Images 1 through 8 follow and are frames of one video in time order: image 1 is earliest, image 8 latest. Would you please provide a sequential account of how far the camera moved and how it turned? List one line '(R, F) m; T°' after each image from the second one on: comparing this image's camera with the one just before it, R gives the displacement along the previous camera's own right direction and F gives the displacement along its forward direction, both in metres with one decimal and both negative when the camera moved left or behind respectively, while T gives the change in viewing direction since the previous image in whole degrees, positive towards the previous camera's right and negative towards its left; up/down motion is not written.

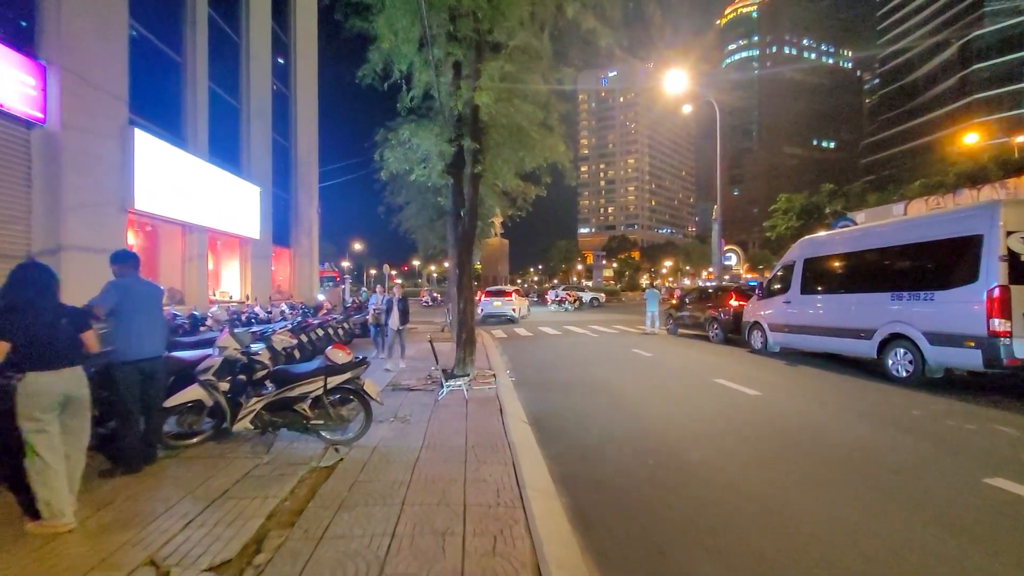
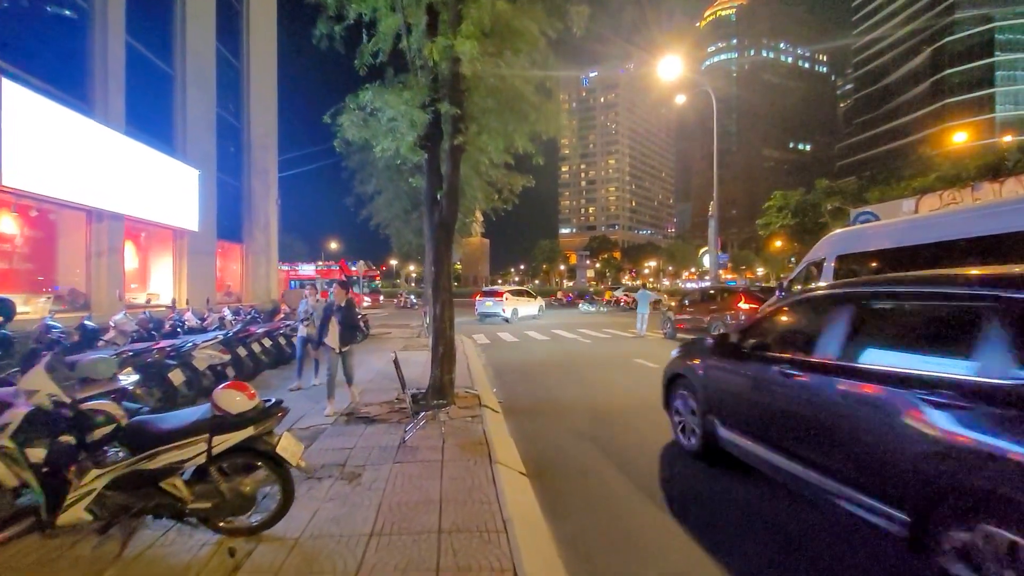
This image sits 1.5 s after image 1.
(-0.2, +2.3) m; +2°
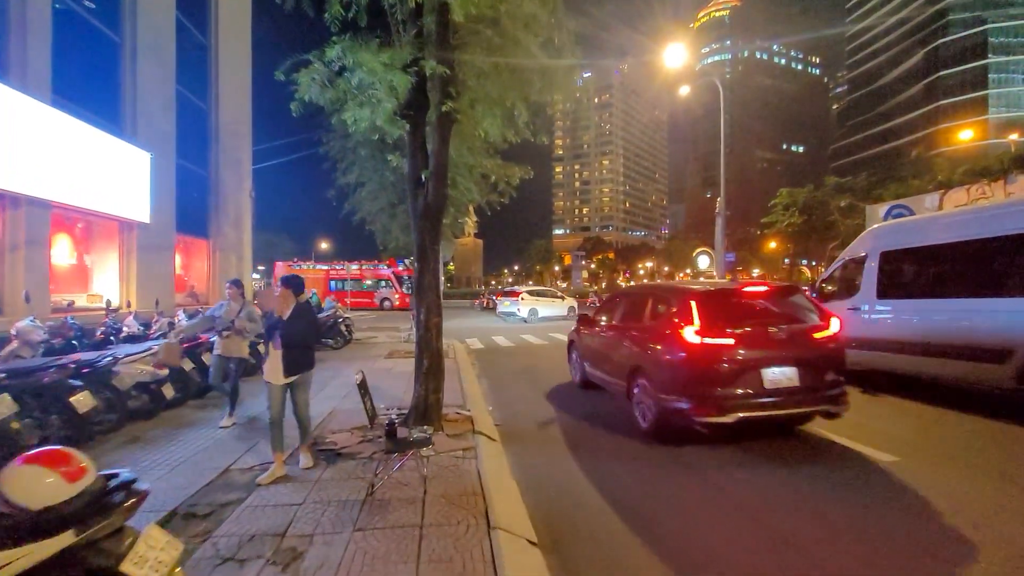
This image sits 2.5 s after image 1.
(-0.1, +1.7) m; +1°
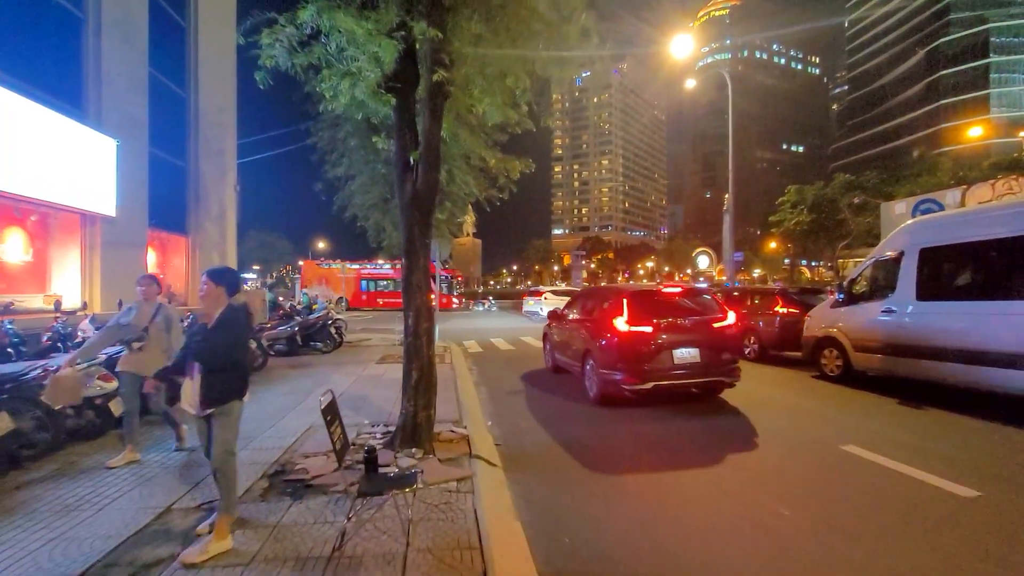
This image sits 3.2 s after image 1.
(-0.1, +1.1) m; 0°
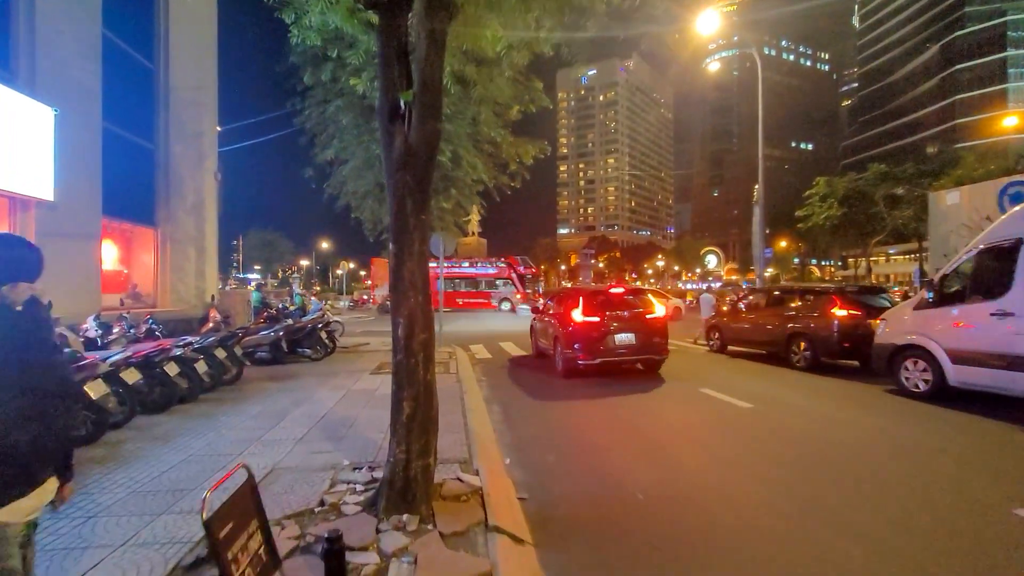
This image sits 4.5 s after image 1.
(-0.3, +2.0) m; -1°
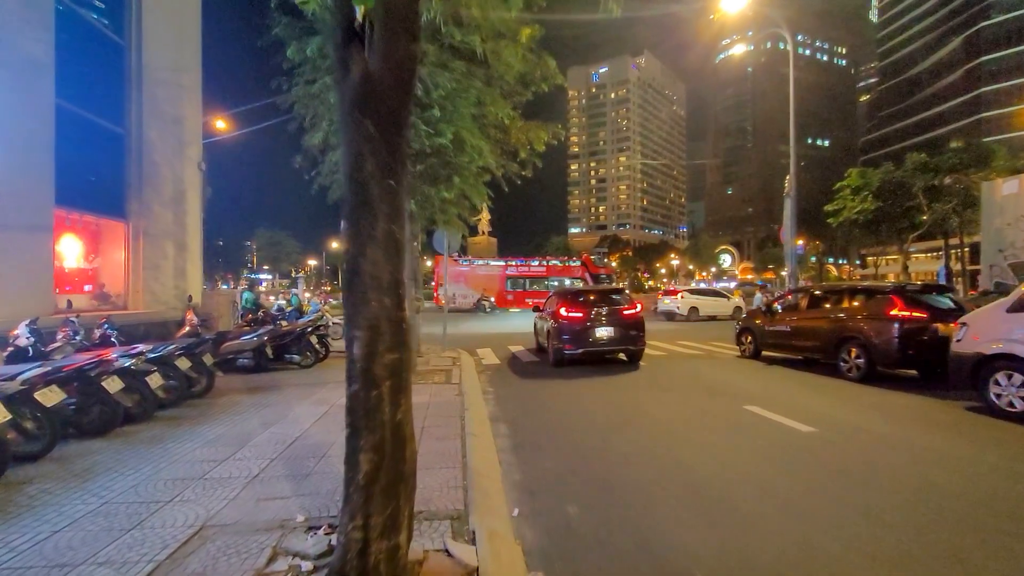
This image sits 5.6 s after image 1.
(0.0, +1.6) m; -1°
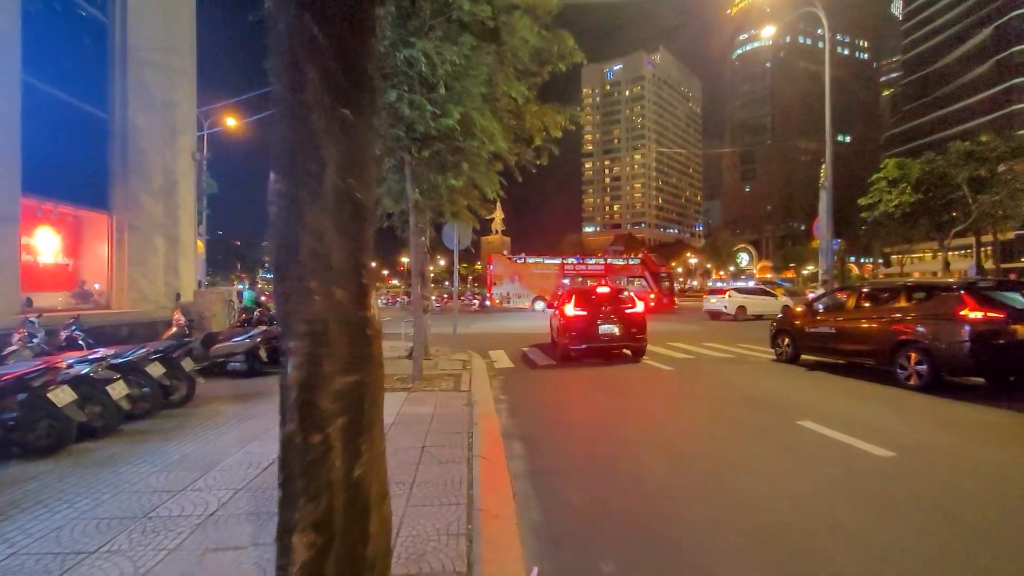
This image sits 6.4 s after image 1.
(0.0, +1.2) m; -2°
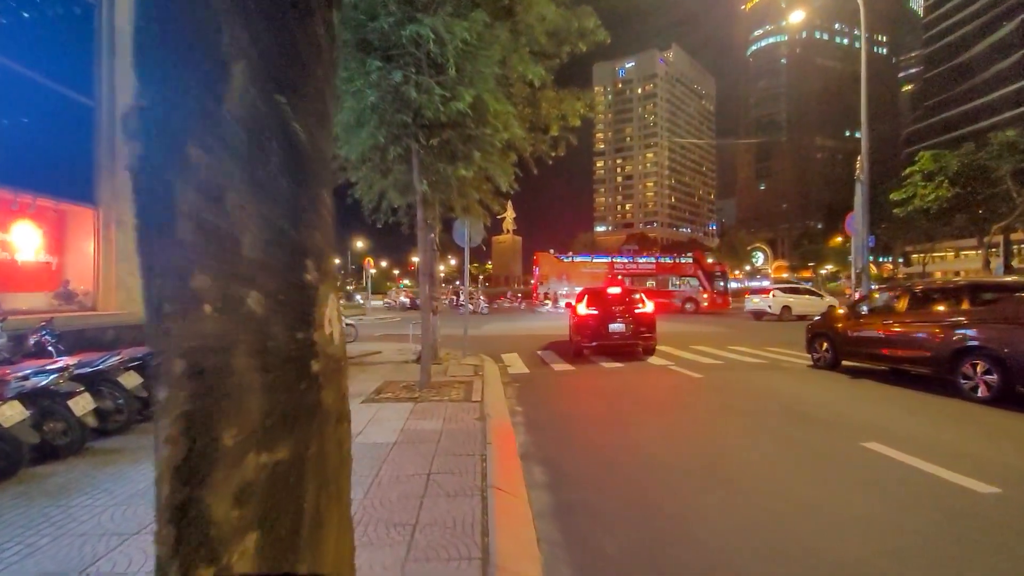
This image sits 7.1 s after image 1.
(-0.1, +1.0) m; -1°
